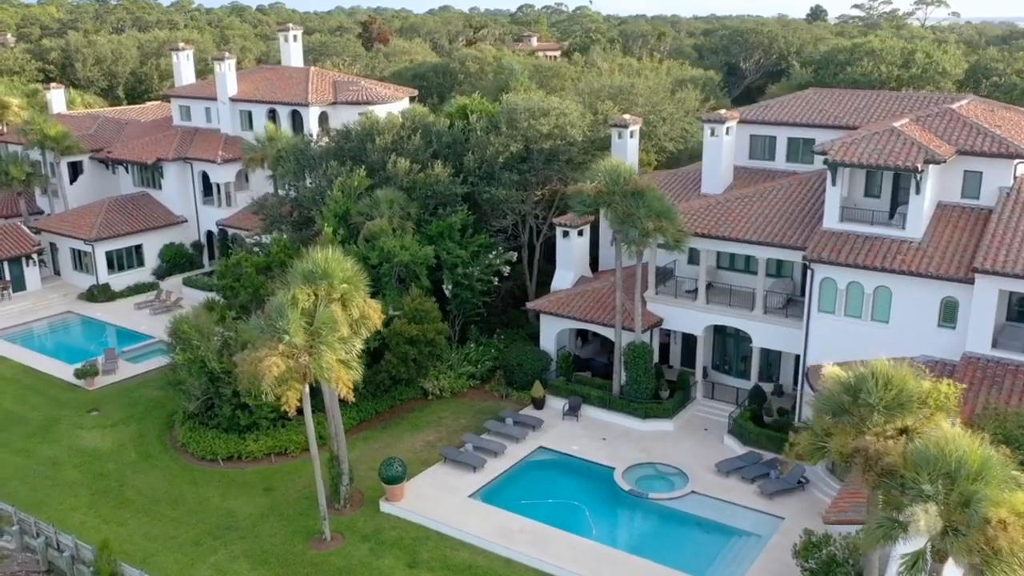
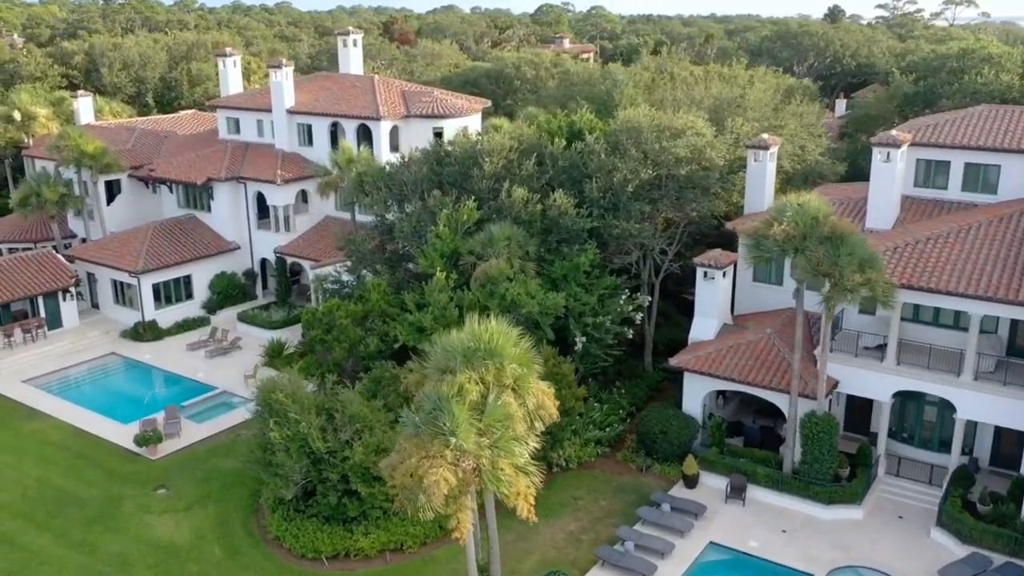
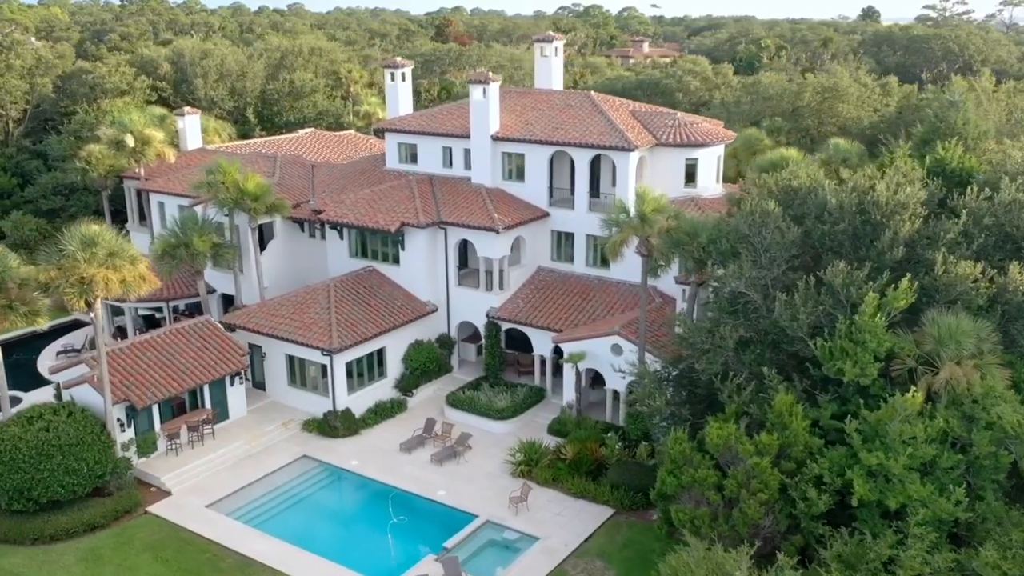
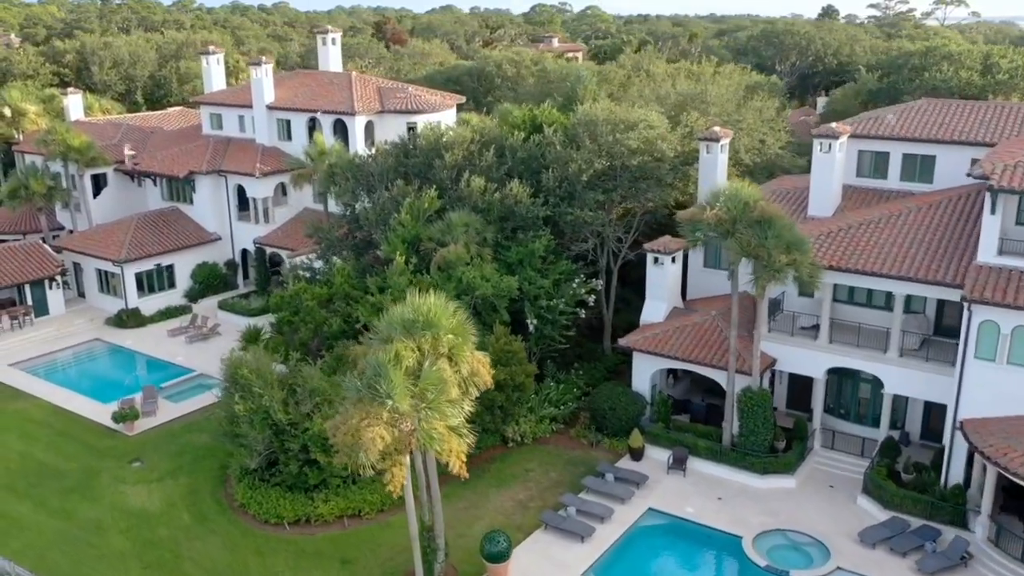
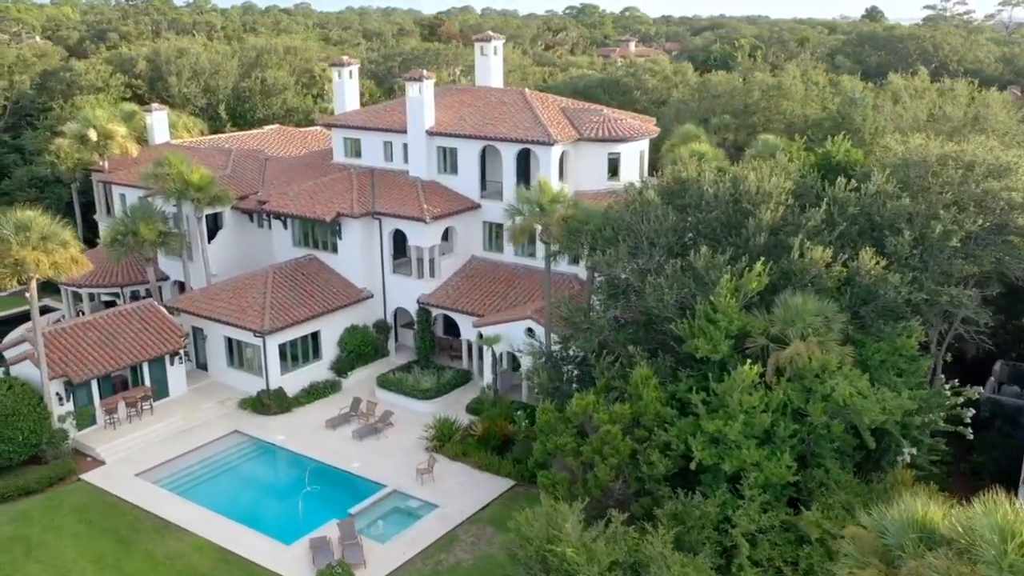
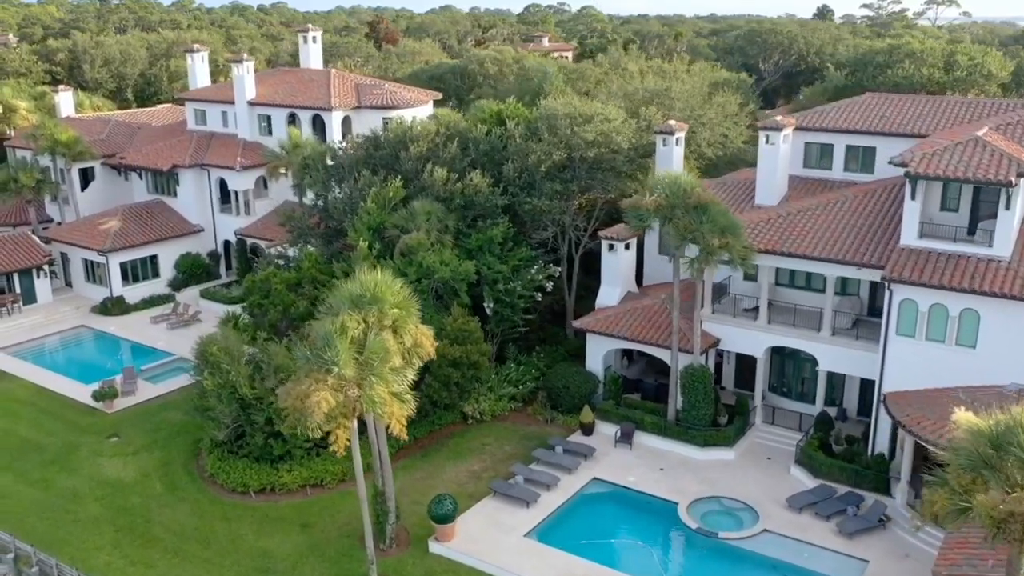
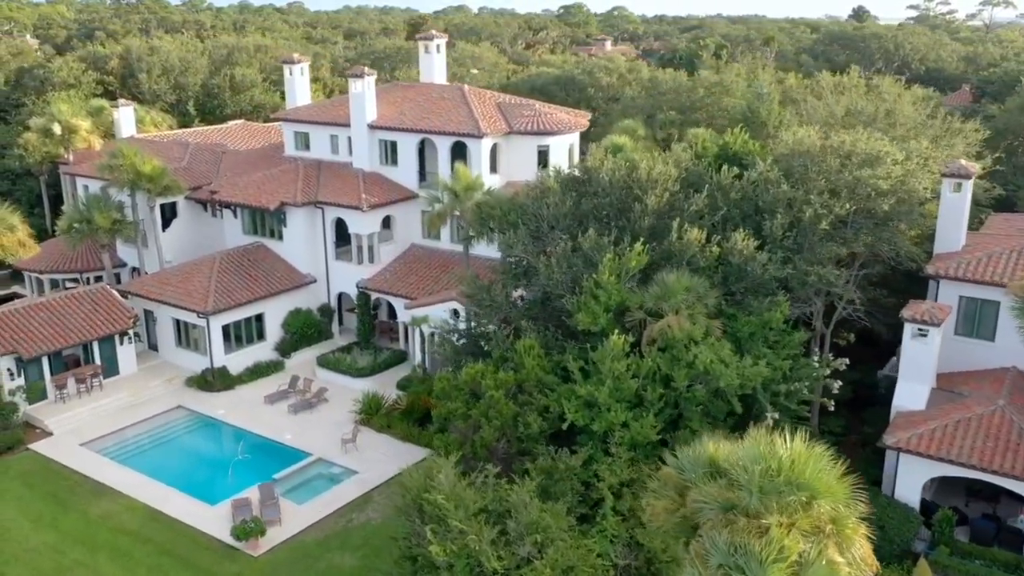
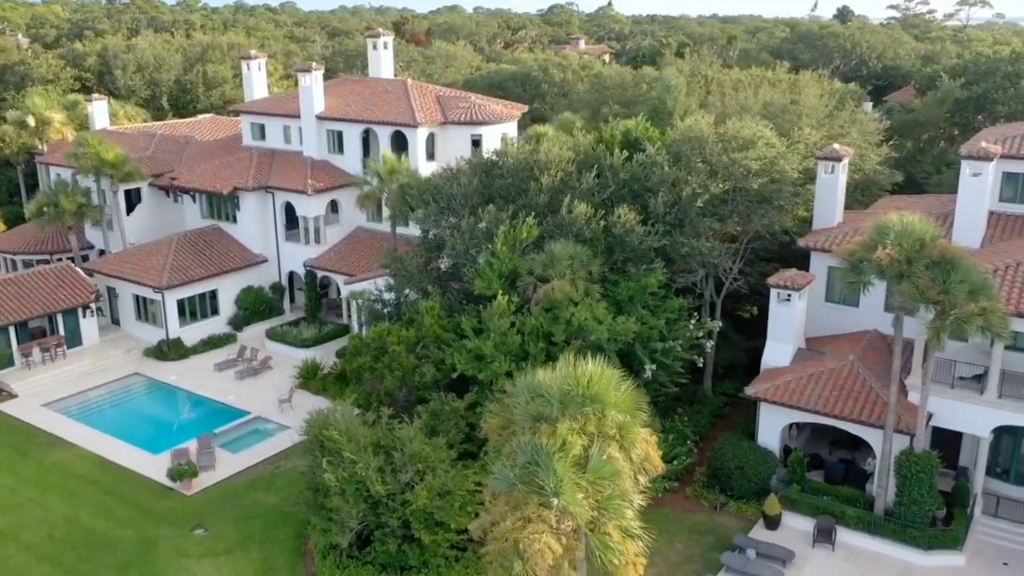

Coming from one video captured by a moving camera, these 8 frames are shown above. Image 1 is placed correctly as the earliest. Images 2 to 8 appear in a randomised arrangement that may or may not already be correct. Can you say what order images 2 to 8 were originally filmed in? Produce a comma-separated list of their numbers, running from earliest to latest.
6, 4, 2, 8, 7, 5, 3
